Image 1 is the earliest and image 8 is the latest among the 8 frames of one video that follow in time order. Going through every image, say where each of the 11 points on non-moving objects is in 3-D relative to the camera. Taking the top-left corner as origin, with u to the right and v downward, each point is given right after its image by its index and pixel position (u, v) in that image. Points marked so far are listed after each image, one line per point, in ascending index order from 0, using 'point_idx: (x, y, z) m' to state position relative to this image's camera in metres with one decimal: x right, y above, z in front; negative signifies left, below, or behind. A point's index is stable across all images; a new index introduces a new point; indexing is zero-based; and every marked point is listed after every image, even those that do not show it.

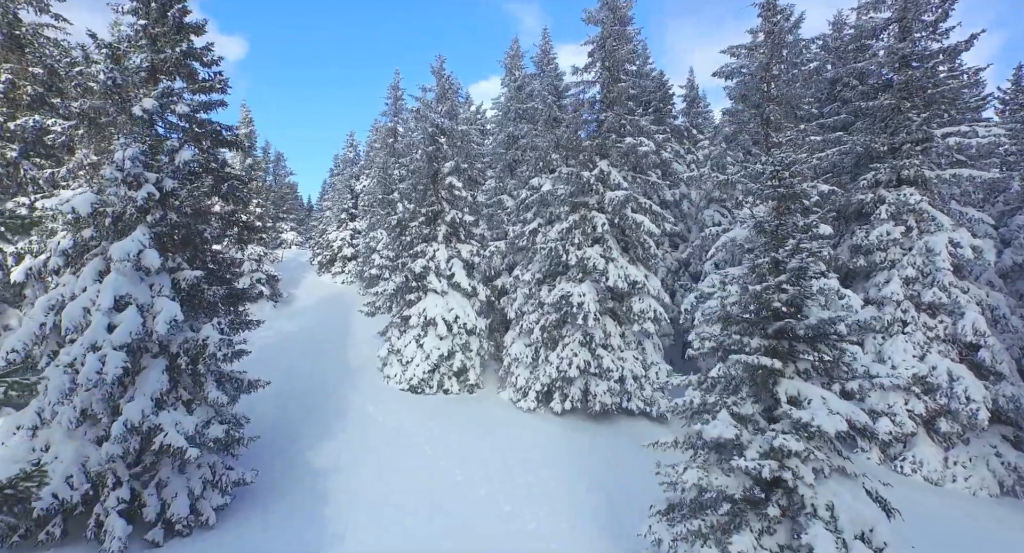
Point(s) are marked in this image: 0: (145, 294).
0: (-7.3, -0.4, +11.7) m
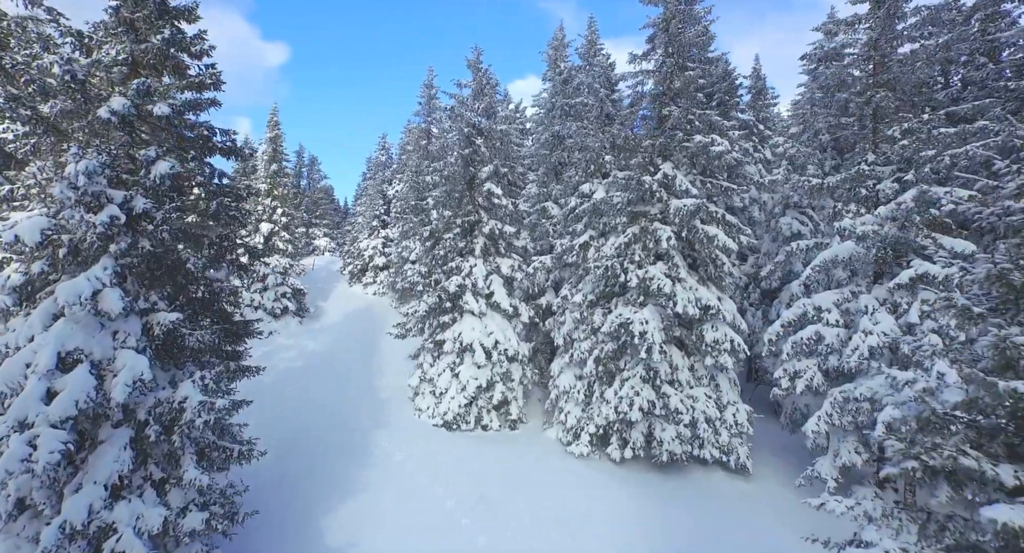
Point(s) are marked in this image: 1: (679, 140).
0: (-6.4, -1.1, +9.2) m
1: (+5.3, +4.4, +18.7) m
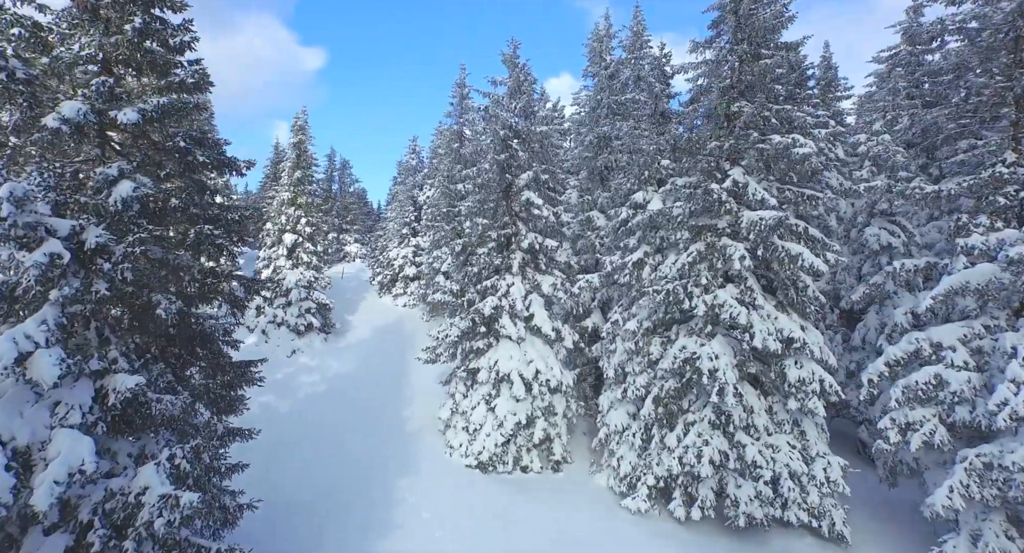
0: (-5.7, -1.8, +7.0) m
1: (+6.5, +3.7, +15.9) m
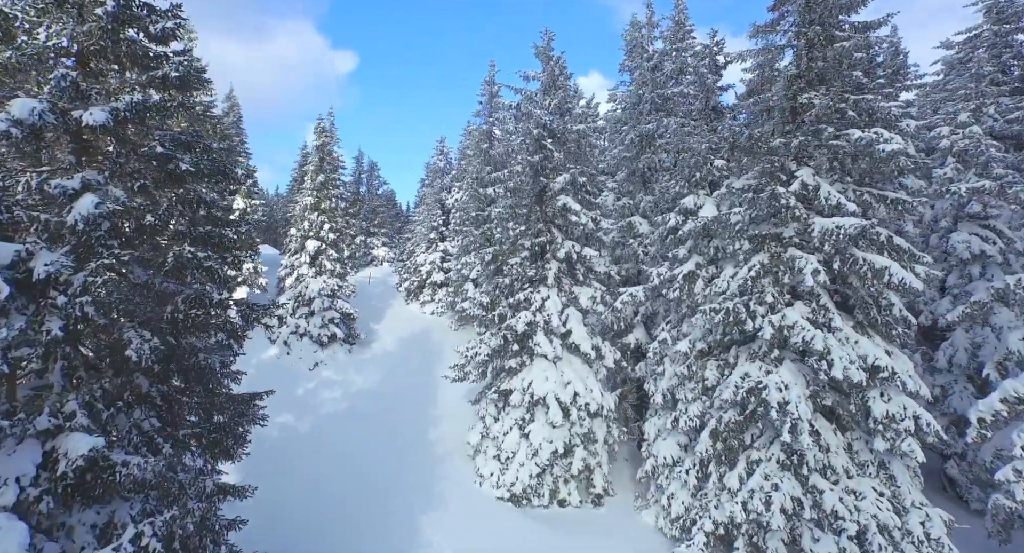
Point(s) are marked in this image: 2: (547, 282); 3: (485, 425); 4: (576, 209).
0: (-5.2, -2.2, +5.6) m
1: (+7.4, +3.3, +13.8) m
2: (+1.2, -0.2, +19.7) m
3: (-0.9, -4.9, +19.4) m
4: (+2.1, +2.2, +19.3) m
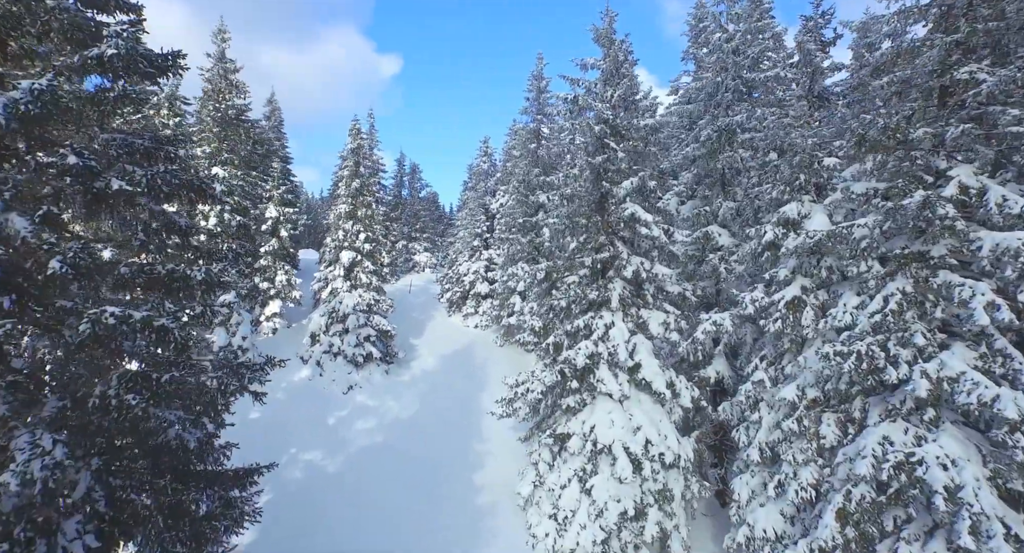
0: (-4.6, -2.8, +3.1) m
1: (+8.5, +2.7, +10.4) m
2: (+2.8, -0.8, +16.7) m
3: (+0.7, -5.5, +16.6) m
4: (+3.7, +1.6, +16.2) m
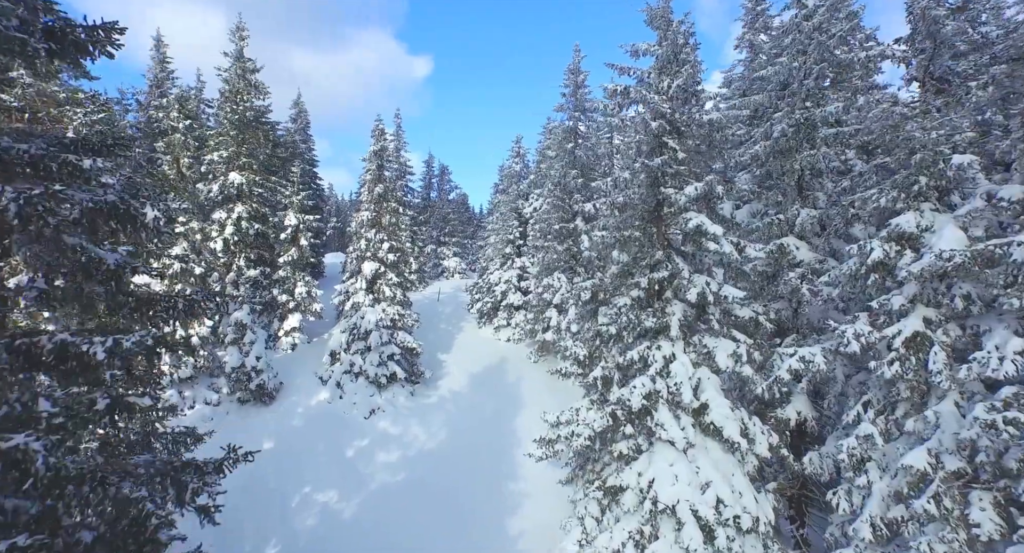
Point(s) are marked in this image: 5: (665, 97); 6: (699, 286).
0: (-4.3, -3.4, +0.9) m
1: (+9.2, +2.2, +7.5) m
2: (+3.8, -1.4, +14.1) m
3: (+1.7, -6.1, +14.1) m
4: (+4.6, +1.0, +13.6) m
5: (+3.9, +4.5, +14.7) m
6: (+4.5, -0.3, +14.1) m
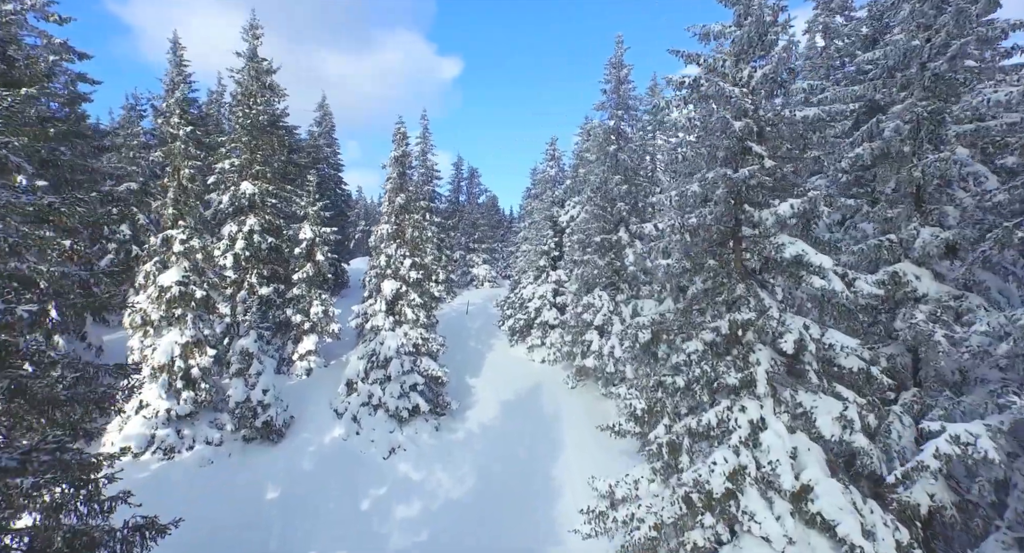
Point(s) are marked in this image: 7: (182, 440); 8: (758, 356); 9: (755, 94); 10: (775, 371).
0: (-4.1, -4.2, -1.8) m
1: (+9.7, +1.4, +4.2) m
2: (+4.6, -2.1, +11.0) m
3: (+2.6, -6.8, +11.1) m
4: (+5.4, +0.3, +10.4) m
5: (+4.7, +3.8, +11.6) m
6: (+5.3, -1.0, +10.9) m
7: (-10.7, -5.3, +19.0) m
8: (+4.8, -1.6, +11.2) m
9: (+5.0, +3.7, +11.7) m
10: (+5.1, -1.9, +11.2) m
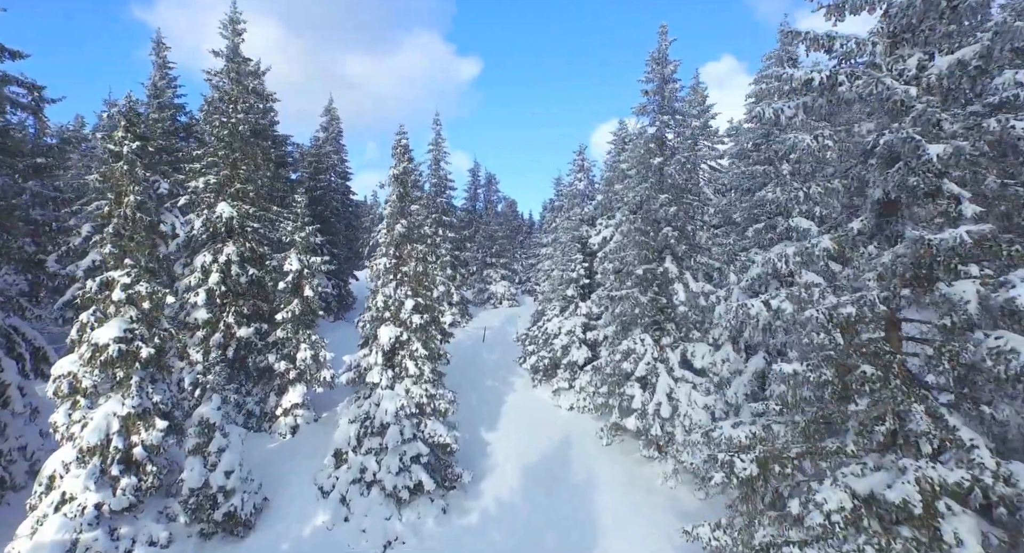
0: (-4.1, -5.6, -6.1) m
1: (+9.9, -0.1, -0.6) m
2: (+5.0, -3.6, +6.4) m
3: (+3.0, -8.3, +6.5) m
4: (+5.8, -1.2, +5.8) m
5: (+5.1, +2.3, +7.0) m
6: (+5.7, -2.5, +6.3) m
7: (-10.0, -6.7, +14.9) m
8: (+5.2, -3.0, +6.6) m
9: (+5.4, +2.3, +7.1) m
10: (+5.5, -3.3, +6.6) m
